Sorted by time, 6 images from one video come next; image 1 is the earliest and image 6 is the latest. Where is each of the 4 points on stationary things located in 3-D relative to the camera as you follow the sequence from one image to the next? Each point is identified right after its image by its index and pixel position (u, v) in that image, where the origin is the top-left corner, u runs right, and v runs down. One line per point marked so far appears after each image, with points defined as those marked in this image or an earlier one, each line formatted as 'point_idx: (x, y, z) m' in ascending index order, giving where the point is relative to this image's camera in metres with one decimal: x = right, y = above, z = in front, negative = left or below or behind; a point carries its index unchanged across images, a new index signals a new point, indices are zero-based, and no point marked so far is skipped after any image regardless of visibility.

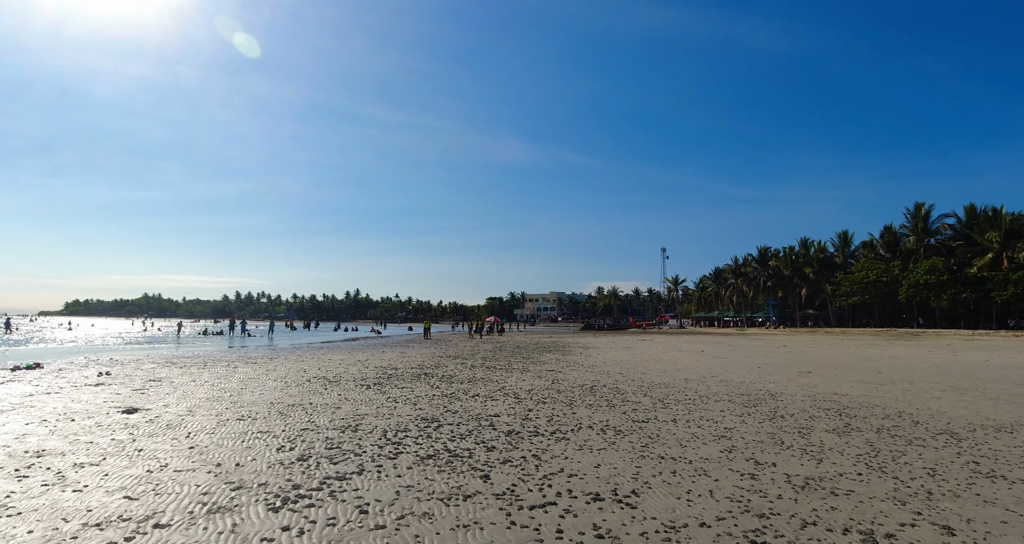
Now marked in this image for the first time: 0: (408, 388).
0: (-3.2, -3.6, +15.6) m
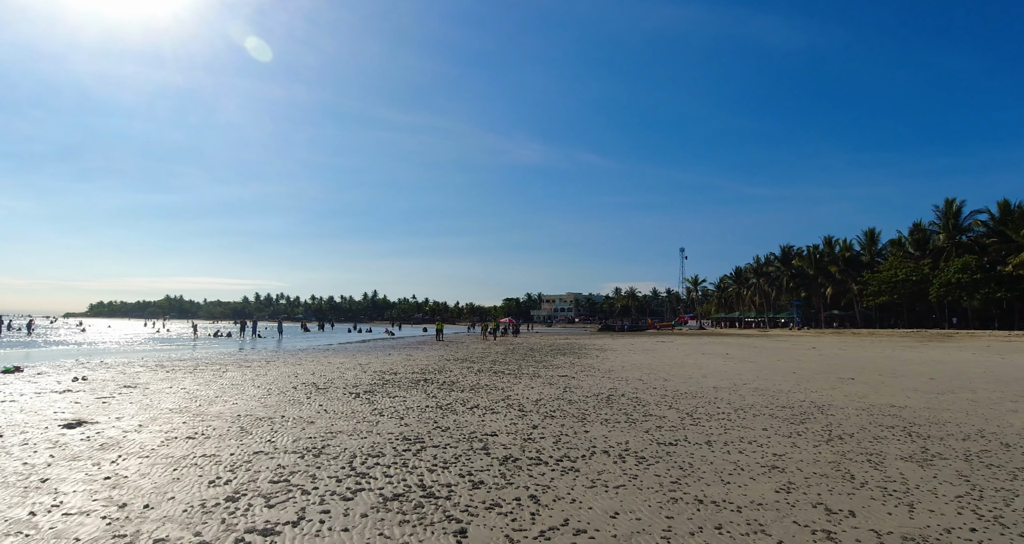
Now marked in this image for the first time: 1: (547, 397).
0: (-3.1, -3.5, +14.0) m
1: (+1.0, -3.4, +13.6) m
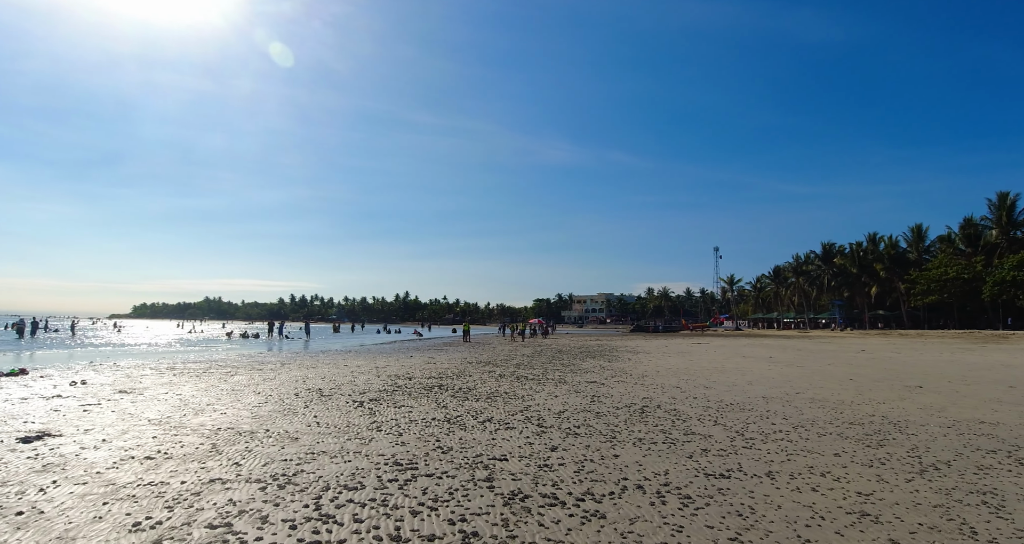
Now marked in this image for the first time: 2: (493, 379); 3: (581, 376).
0: (-2.6, -3.3, +12.6) m
1: (+1.4, -3.3, +12.0) m
2: (-0.7, -3.9, +18.6) m
3: (+2.6, -3.9, +18.9) m
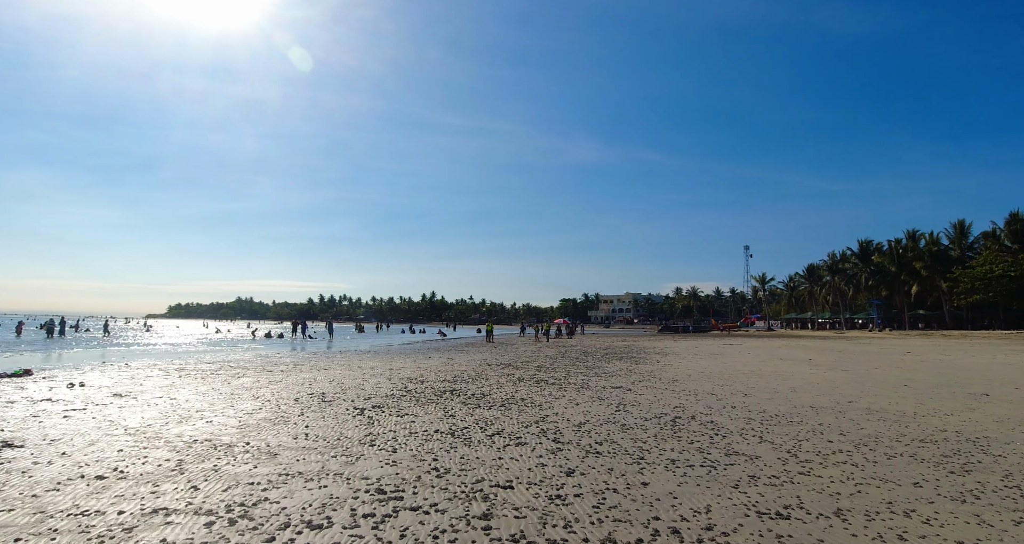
0: (-2.2, -3.2, +11.4) m
1: (+1.7, -3.1, +10.6) m
2: (-0.1, -3.8, +17.3) m
3: (+3.2, -3.7, +17.5) m
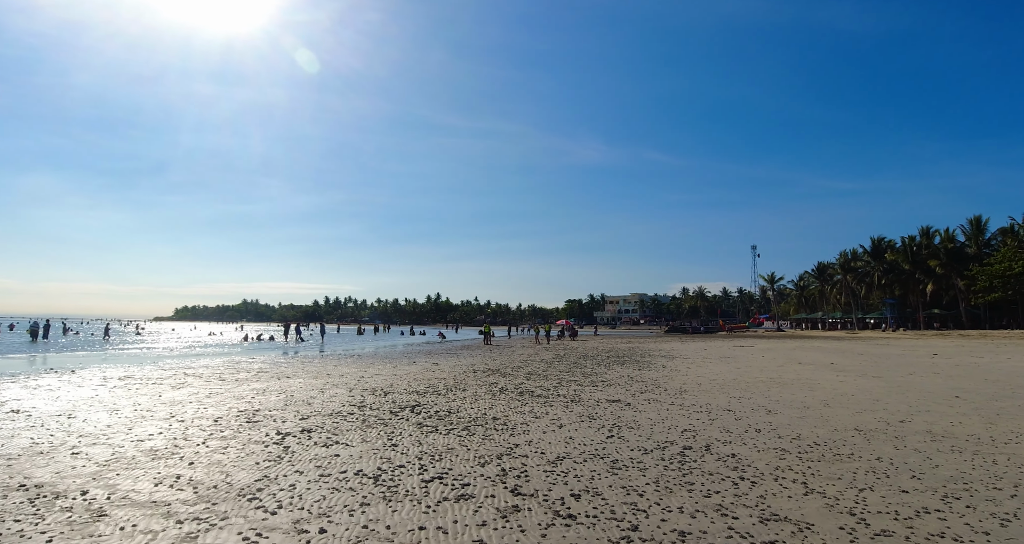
0: (-2.9, -3.0, +8.9) m
1: (+1.0, -2.9, +8.1) m
2: (-0.7, -3.6, +14.8) m
3: (+2.6, -3.5, +15.0) m
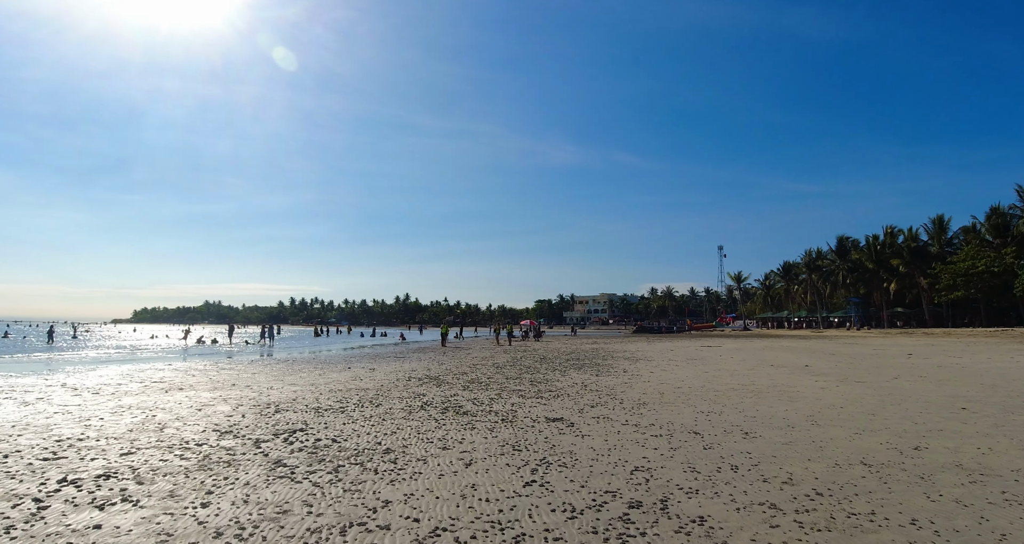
0: (-4.5, -2.7, +6.0) m
1: (-0.5, -2.6, +5.3) m
2: (-2.5, -3.3, +11.9) m
3: (+0.7, -3.2, +12.3) m
